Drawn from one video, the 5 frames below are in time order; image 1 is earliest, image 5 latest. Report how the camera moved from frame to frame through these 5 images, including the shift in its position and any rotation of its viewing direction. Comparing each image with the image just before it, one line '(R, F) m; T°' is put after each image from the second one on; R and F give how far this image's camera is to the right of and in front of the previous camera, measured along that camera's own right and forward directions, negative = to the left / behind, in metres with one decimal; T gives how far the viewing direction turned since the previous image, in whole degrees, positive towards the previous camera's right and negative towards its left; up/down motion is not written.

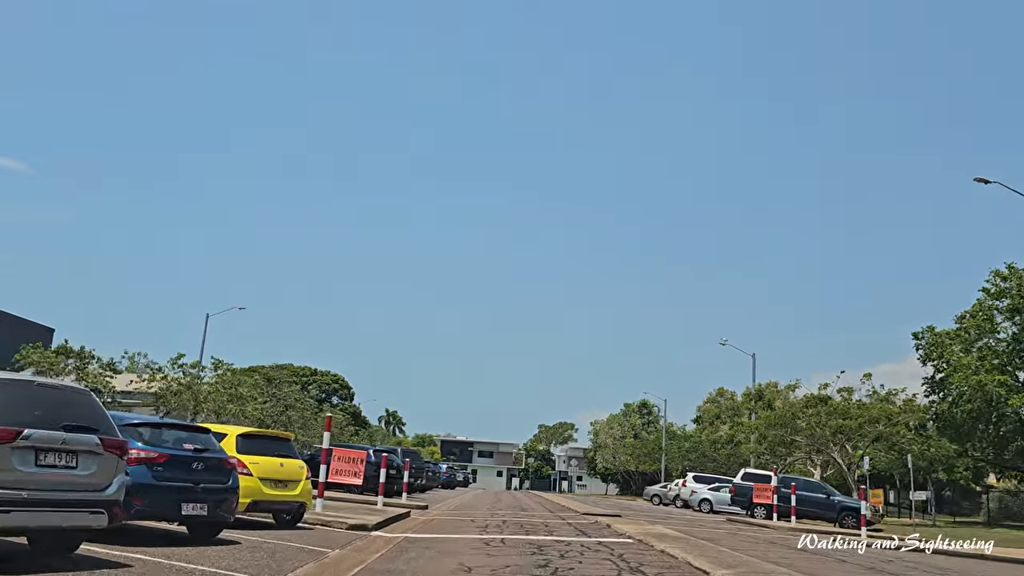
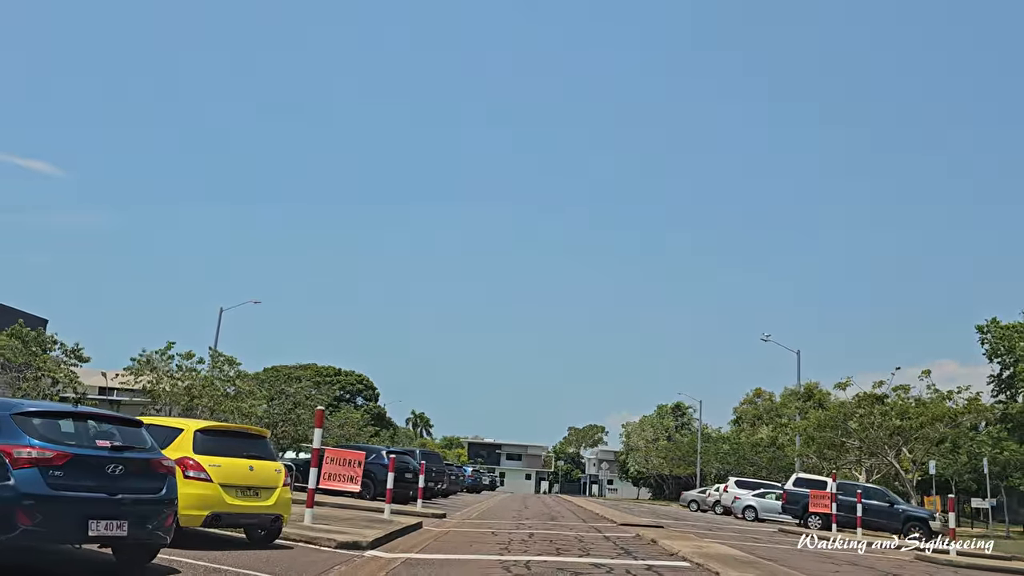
(0.0, +2.9) m; -2°
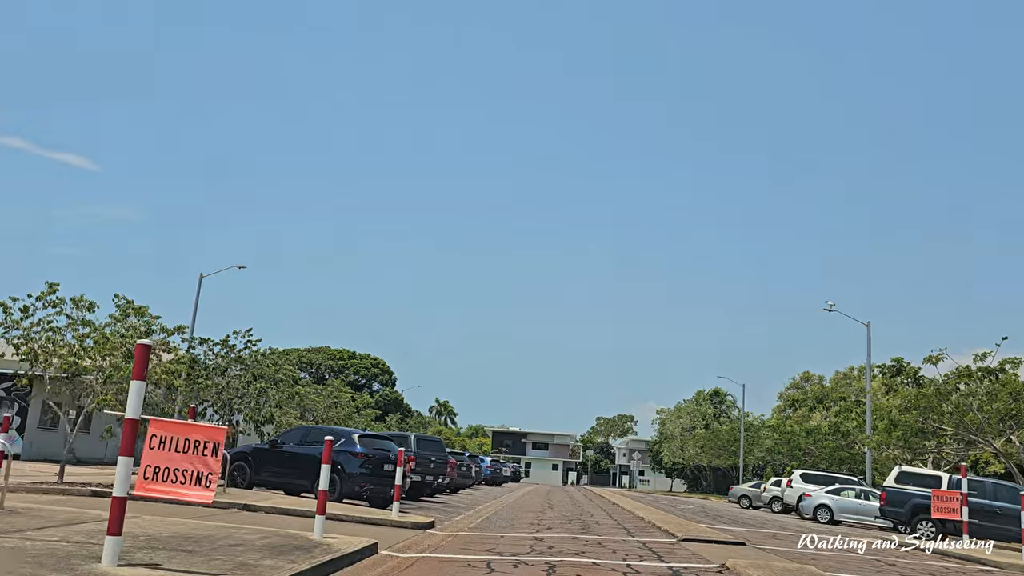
(+0.2, +7.1) m; -2°
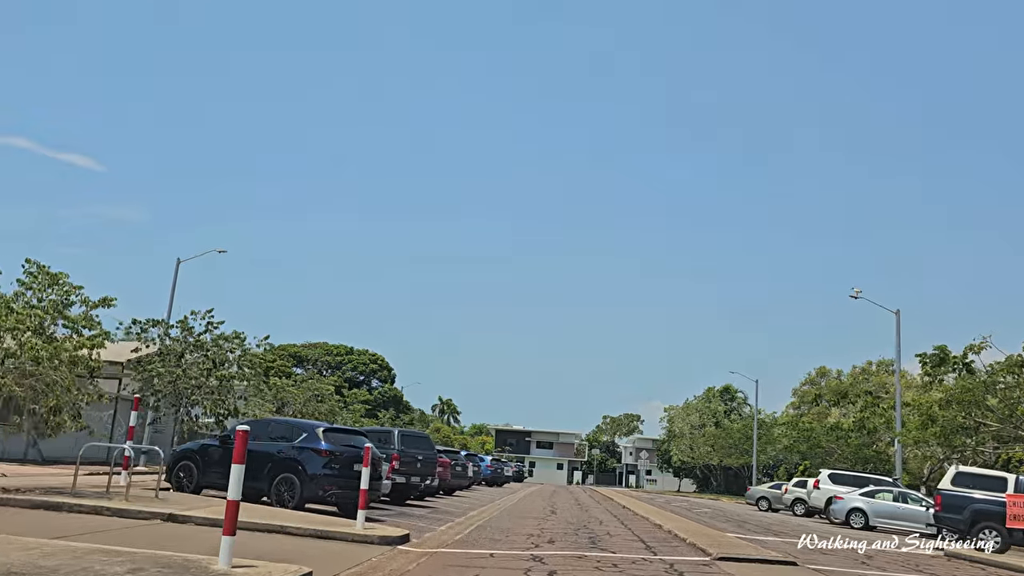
(+0.2, +3.2) m; 0°
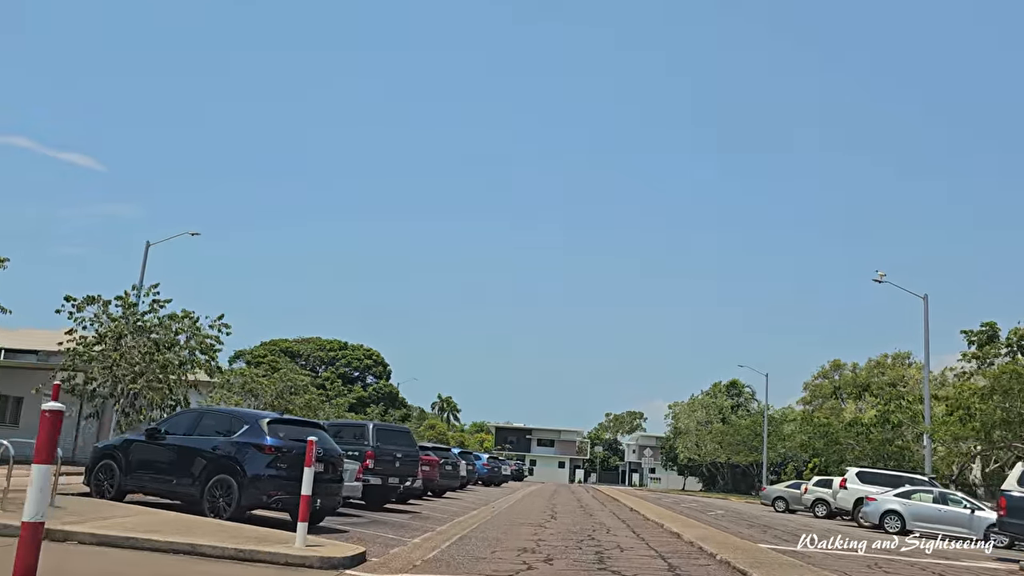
(+0.2, +3.1) m; 0°
